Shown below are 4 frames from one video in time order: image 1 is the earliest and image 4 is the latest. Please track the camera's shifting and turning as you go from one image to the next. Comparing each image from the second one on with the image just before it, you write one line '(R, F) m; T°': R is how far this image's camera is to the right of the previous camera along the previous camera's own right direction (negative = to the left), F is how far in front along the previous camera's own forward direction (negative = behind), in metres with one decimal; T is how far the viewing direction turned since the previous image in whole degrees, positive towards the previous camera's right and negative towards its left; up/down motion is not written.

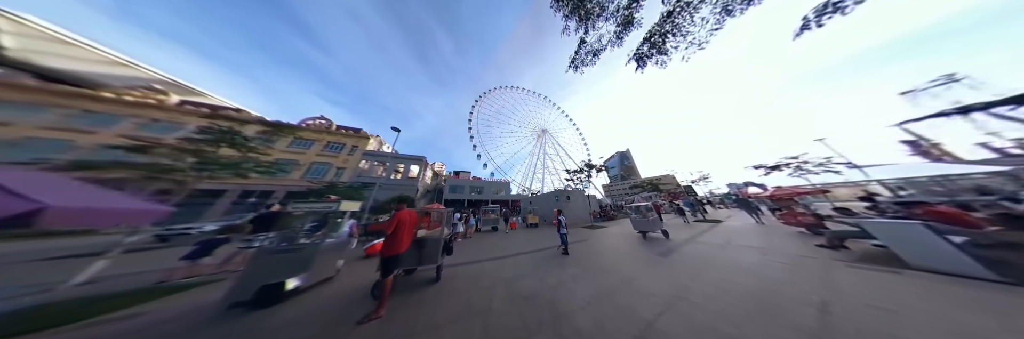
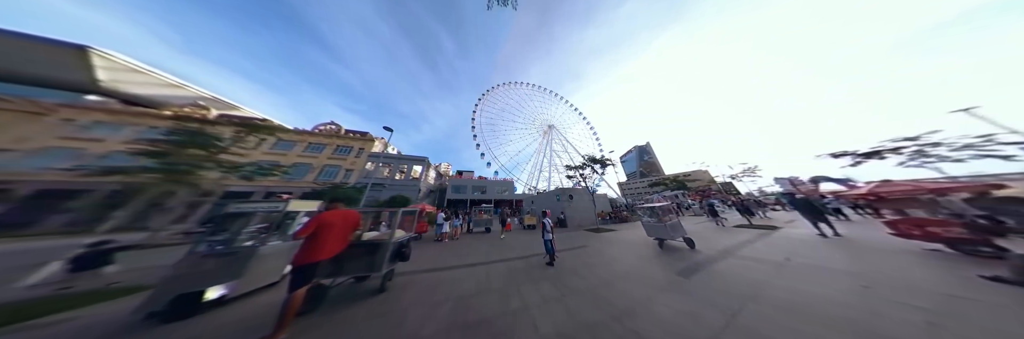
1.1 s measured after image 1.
(+1.1, +0.7) m; -5°
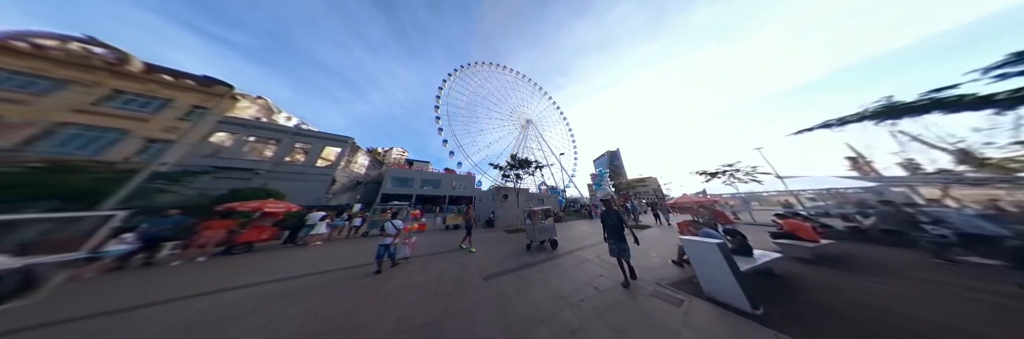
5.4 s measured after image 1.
(+3.8, 0.0) m; +8°
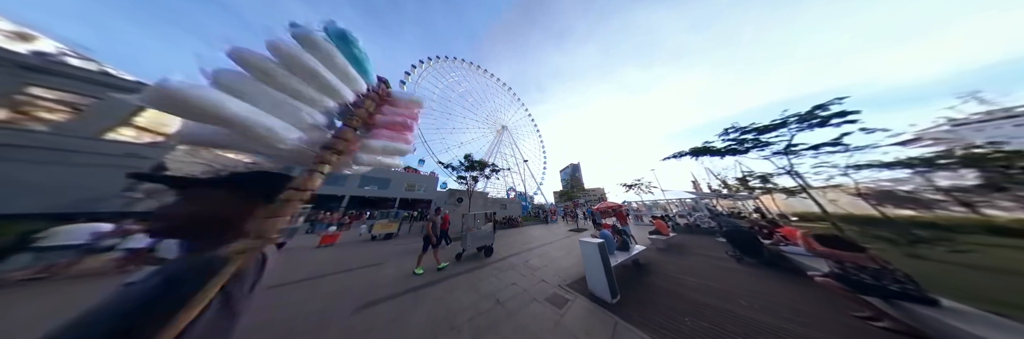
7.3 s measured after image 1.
(+1.2, 0.0) m; +12°
